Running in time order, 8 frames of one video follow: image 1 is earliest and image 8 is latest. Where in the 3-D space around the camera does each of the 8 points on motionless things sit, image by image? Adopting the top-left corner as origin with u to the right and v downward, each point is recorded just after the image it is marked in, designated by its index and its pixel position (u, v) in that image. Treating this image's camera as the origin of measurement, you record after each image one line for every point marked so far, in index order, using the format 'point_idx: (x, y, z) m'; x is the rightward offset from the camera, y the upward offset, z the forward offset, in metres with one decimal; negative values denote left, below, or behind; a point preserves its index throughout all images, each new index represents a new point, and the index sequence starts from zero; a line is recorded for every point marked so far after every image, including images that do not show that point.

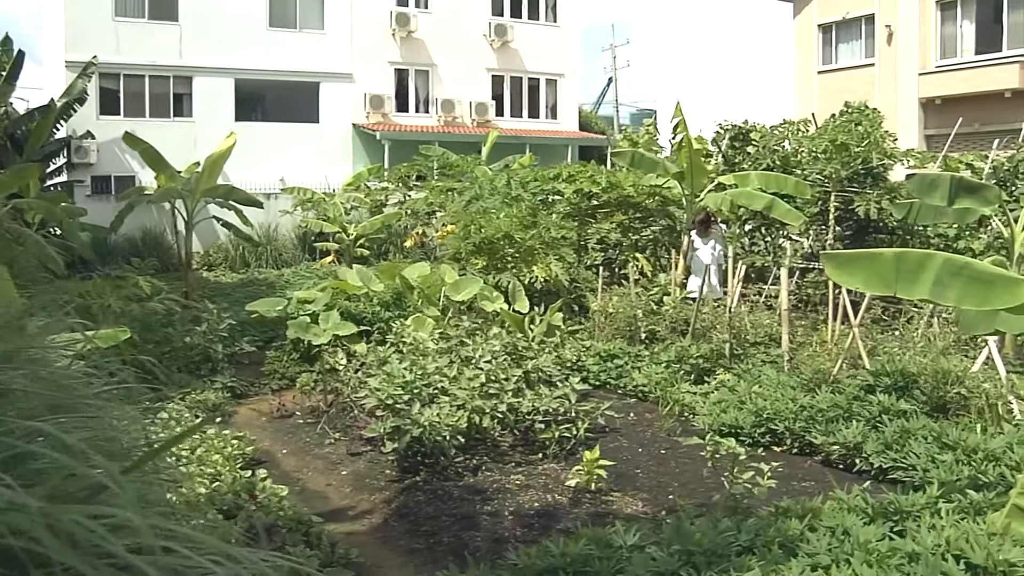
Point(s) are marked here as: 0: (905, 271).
0: (+2.3, +0.1, +4.0) m
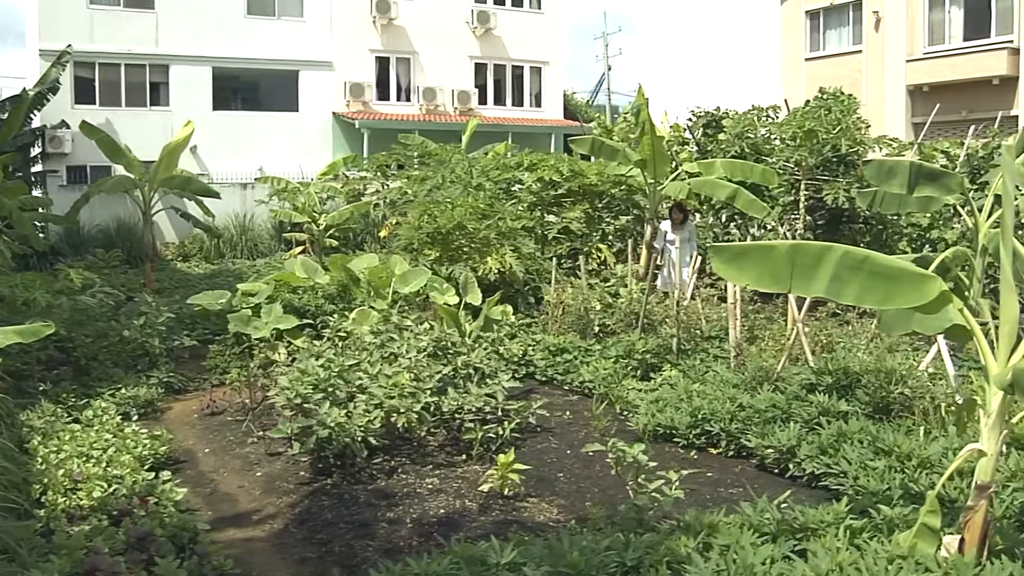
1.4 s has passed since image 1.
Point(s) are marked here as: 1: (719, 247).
0: (+1.5, +0.1, +3.6) m
1: (+1.1, +0.2, +3.6) m
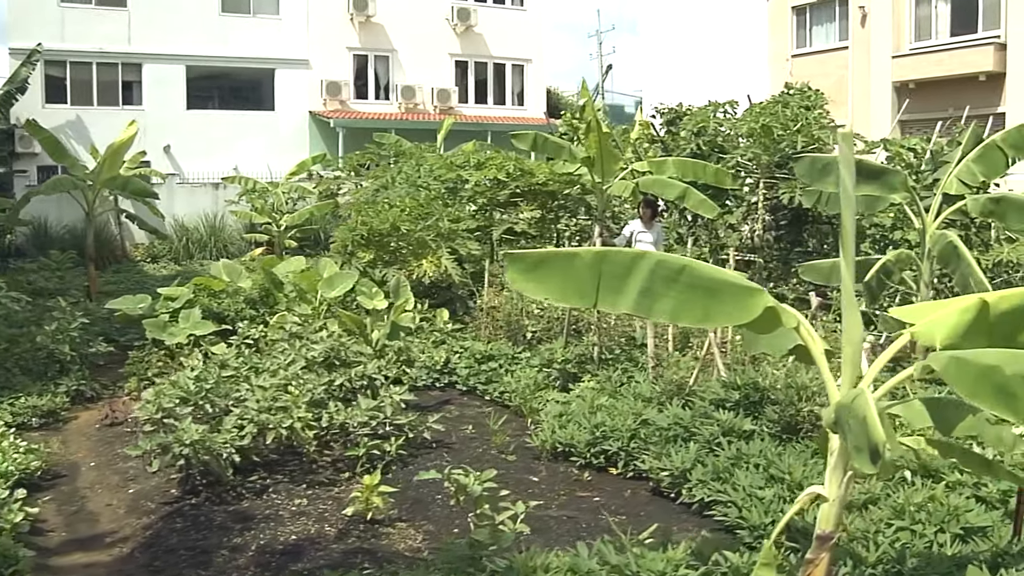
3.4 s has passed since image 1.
0: (+0.4, 0.0, +3.1) m
1: (0.0, +0.1, +3.2) m
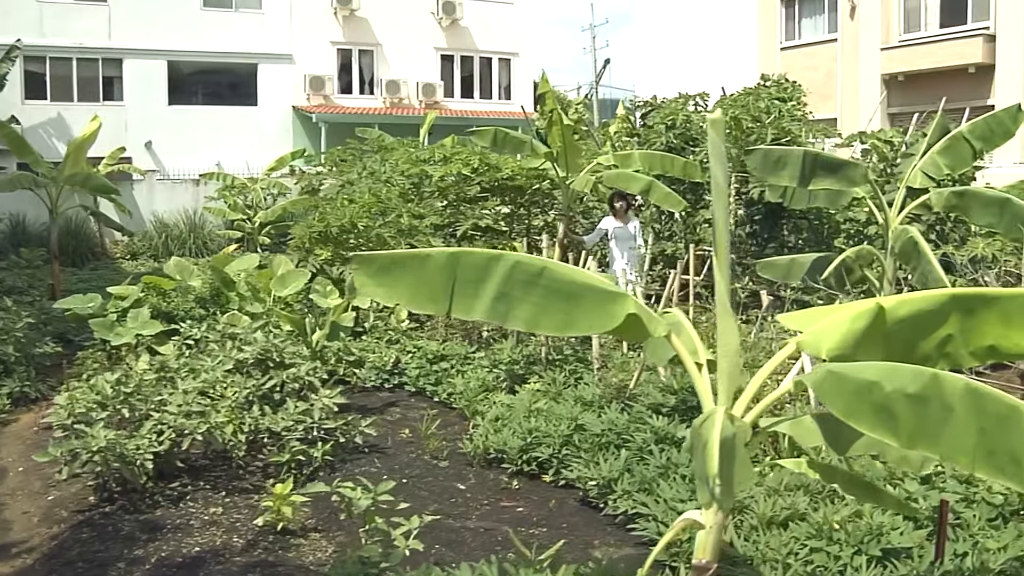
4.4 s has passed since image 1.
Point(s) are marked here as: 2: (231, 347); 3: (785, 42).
0: (-0.2, 0.0, +2.9) m
1: (-0.6, +0.1, +2.9) m
2: (-2.8, -0.6, +6.8) m
3: (+7.9, +7.1, +19.3) m
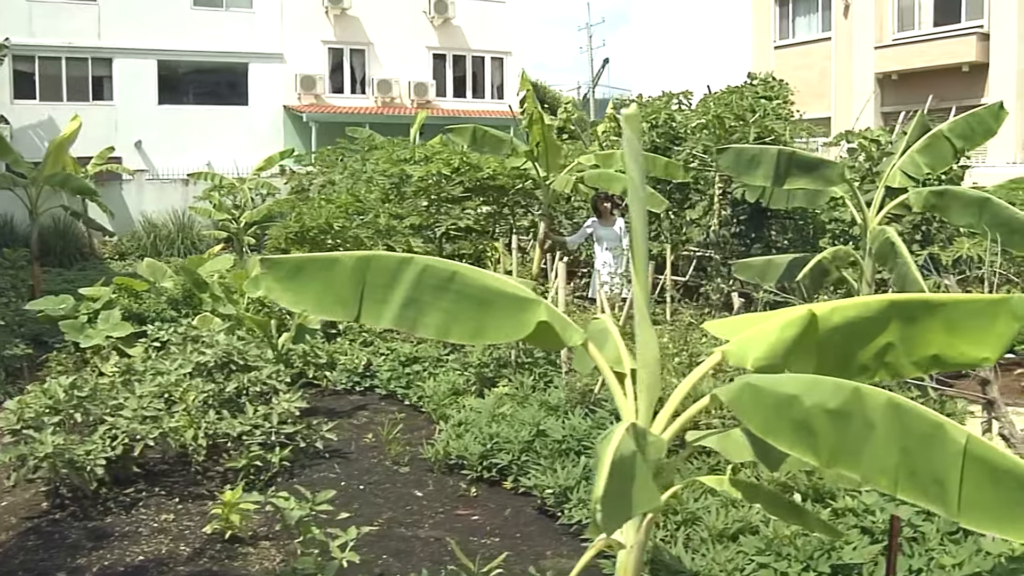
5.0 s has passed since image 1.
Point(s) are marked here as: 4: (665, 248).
0: (-0.5, 0.0, +2.7) m
1: (-1.0, +0.1, +2.8) m
2: (-3.1, -0.6, +6.7) m
3: (+7.6, +7.1, +19.1) m
4: (+2.6, +0.7, +11.2) m
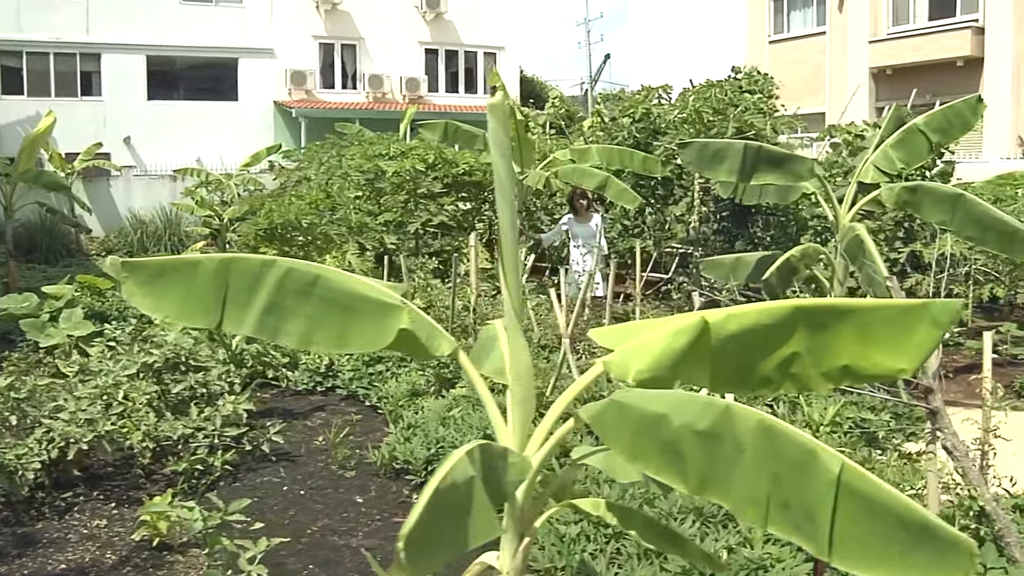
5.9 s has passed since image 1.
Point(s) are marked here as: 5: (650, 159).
0: (-1.0, 0.0, +2.5) m
1: (-1.4, +0.1, +2.6) m
2: (-3.6, -0.6, +6.5) m
3: (+7.3, +7.1, +18.8) m
4: (+2.2, +0.7, +11.0) m
5: (+2.0, +1.8, +9.5) m
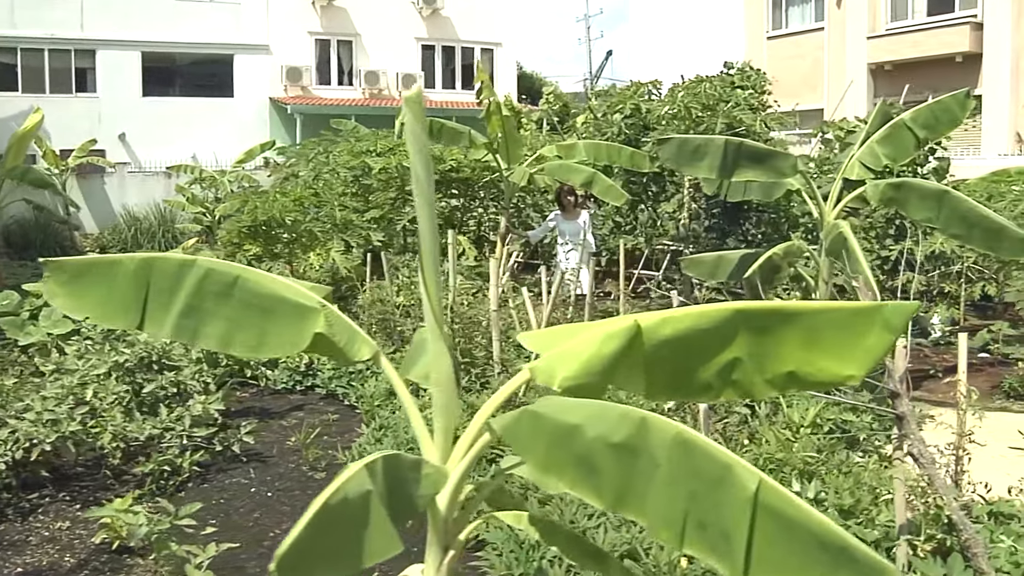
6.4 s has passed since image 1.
0: (-1.3, 0.0, +2.4) m
1: (-1.7, +0.1, +2.5) m
2: (-3.8, -0.6, +6.4) m
3: (+7.2, +7.2, +18.6) m
4: (+2.0, +0.7, +10.9) m
5: (+1.8, +1.9, +9.4) m
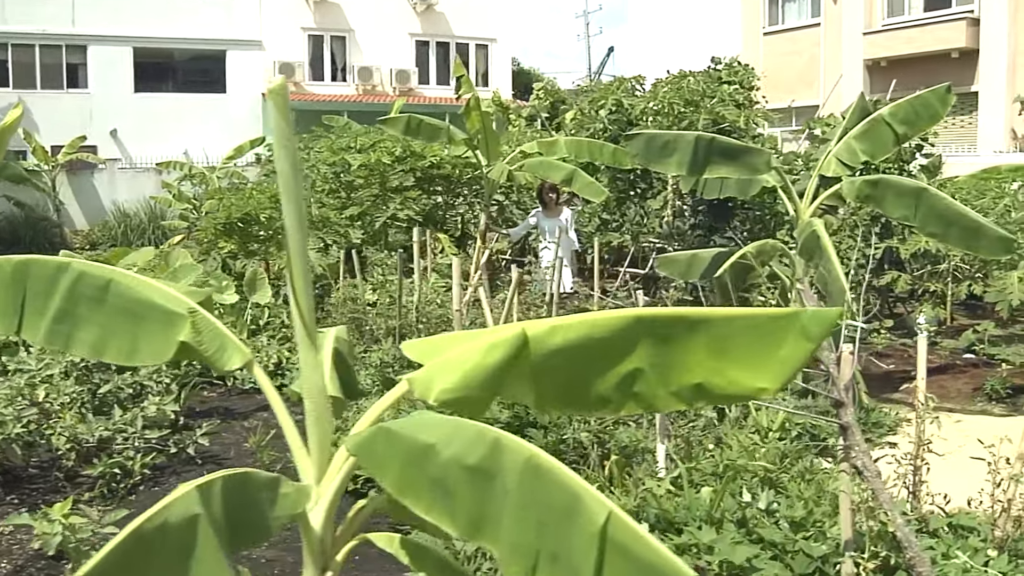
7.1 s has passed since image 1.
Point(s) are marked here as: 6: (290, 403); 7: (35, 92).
0: (-1.6, 0.0, +2.3) m
1: (-2.0, +0.1, +2.3) m
2: (-4.1, -0.6, +6.3) m
3: (+7.0, +7.3, +18.4) m
4: (+1.8, +0.8, +10.7) m
5: (+1.5, +1.9, +9.2) m
6: (-2.4, -1.3, +7.2) m
7: (-13.8, +5.7, +19.4) m
